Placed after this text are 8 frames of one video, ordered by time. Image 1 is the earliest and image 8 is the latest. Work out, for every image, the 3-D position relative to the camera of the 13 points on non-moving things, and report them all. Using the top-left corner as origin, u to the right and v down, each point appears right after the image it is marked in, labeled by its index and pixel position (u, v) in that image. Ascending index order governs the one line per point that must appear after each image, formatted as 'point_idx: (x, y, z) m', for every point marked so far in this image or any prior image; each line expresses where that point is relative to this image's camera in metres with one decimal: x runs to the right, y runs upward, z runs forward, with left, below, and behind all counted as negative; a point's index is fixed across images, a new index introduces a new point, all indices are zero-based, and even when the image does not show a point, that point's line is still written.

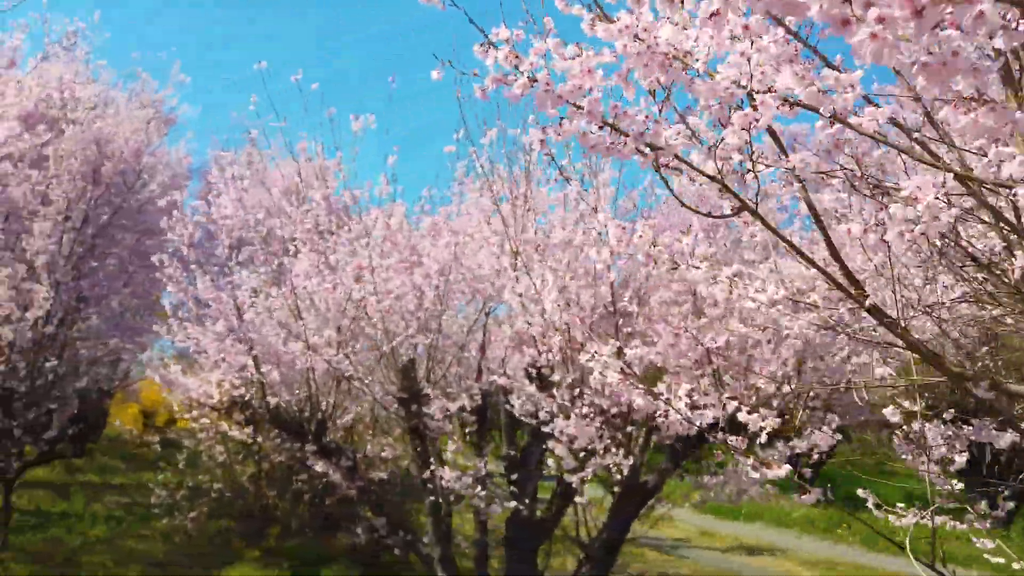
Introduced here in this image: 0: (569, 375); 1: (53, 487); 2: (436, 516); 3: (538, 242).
0: (+0.4, -0.6, +5.1) m
1: (-8.7, -3.8, +15.0) m
2: (-0.6, -1.8, +6.1) m
3: (+0.2, +0.3, +5.8) m
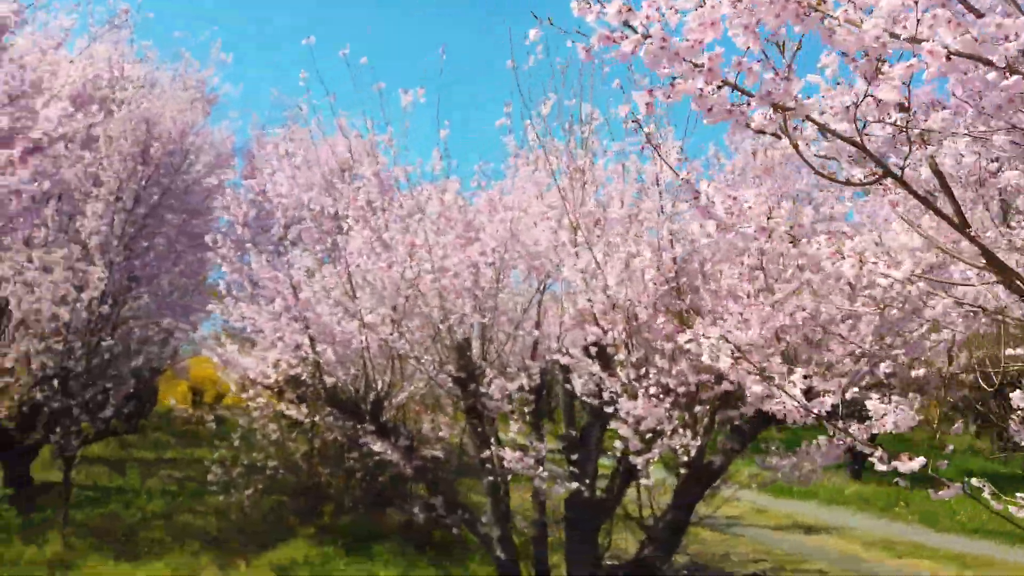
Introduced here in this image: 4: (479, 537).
0: (+0.8, -0.4, +5.0) m
1: (-7.8, -3.4, +15.3) m
2: (-0.1, -1.6, +6.0) m
3: (+0.6, +0.5, +5.6) m
4: (-0.3, -1.9, +6.1) m
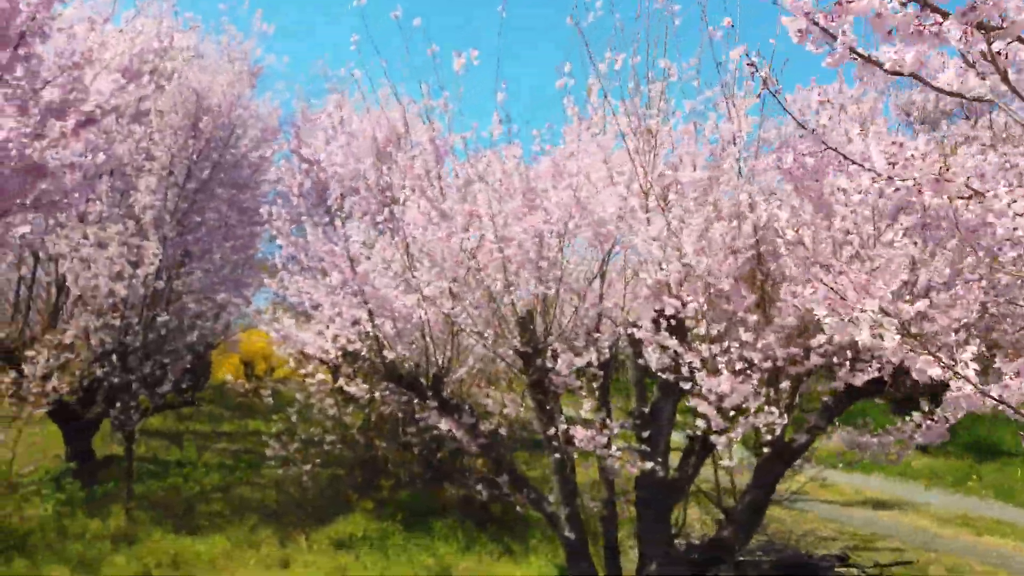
0: (+1.2, -0.2, +4.7) m
1: (-6.8, -2.9, +15.6) m
2: (+0.4, -1.4, +5.8) m
3: (+1.1, +0.7, +5.3) m
4: (+0.3, -1.7, +5.9) m
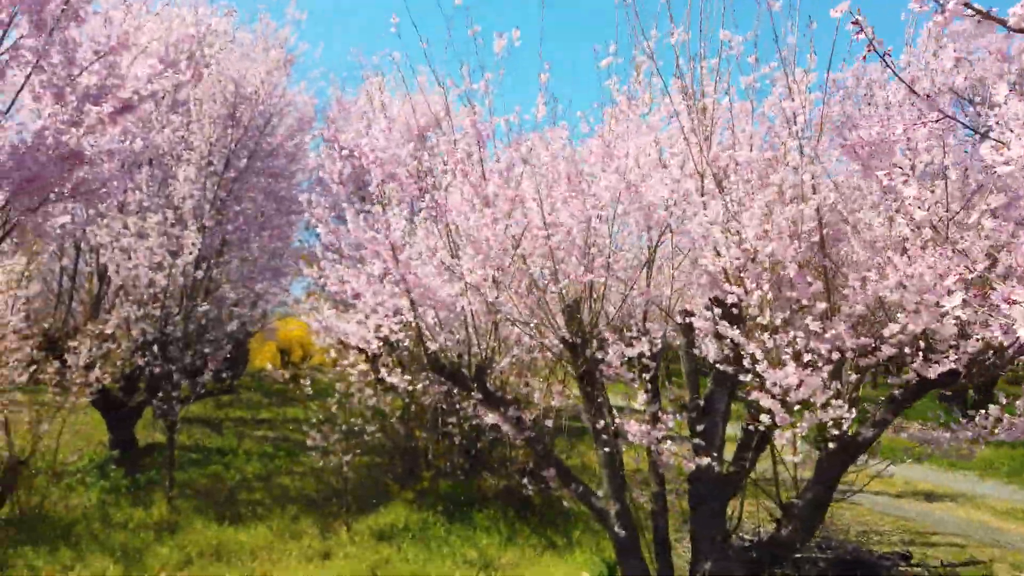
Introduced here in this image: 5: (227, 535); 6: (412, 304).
0: (+1.5, -0.2, +4.4) m
1: (-6.0, -2.7, +15.7) m
2: (+0.7, -1.3, +5.6) m
3: (+1.4, +0.8, +5.0) m
4: (+0.6, -1.6, +5.7) m
5: (-3.0, -2.6, +8.3) m
6: (-0.7, -0.1, +5.8) m
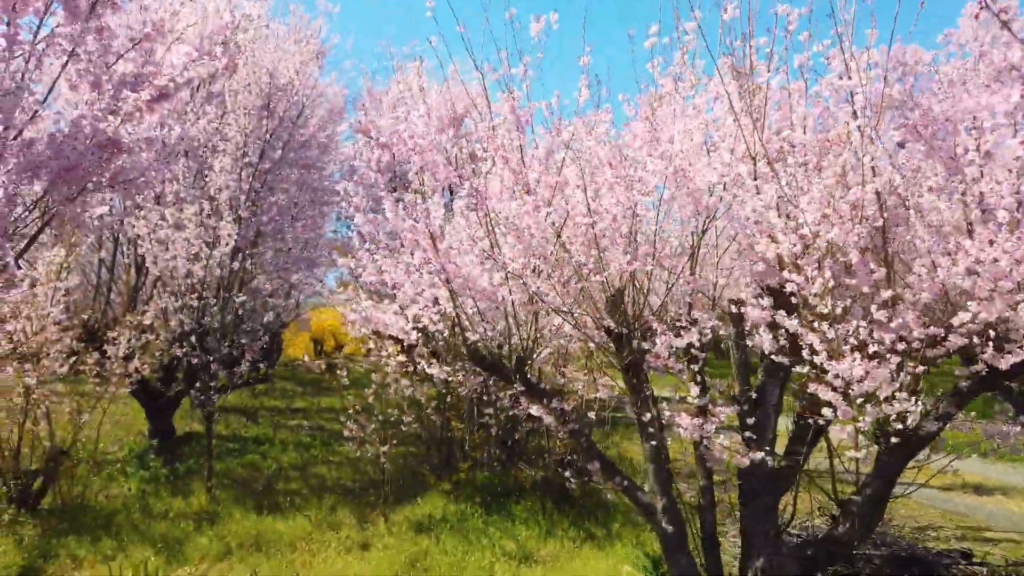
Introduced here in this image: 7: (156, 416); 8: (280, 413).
0: (+1.8, -0.1, +4.2) m
1: (-5.3, -2.5, +15.8) m
2: (+1.0, -1.2, +5.4) m
3: (+1.6, +0.9, +4.8) m
4: (+0.9, -1.5, +5.5) m
5: (-2.6, -2.5, +8.3) m
6: (-0.4, 0.0, +5.6) m
7: (-5.5, -2.0, +12.1) m
8: (-4.8, -2.6, +16.0) m
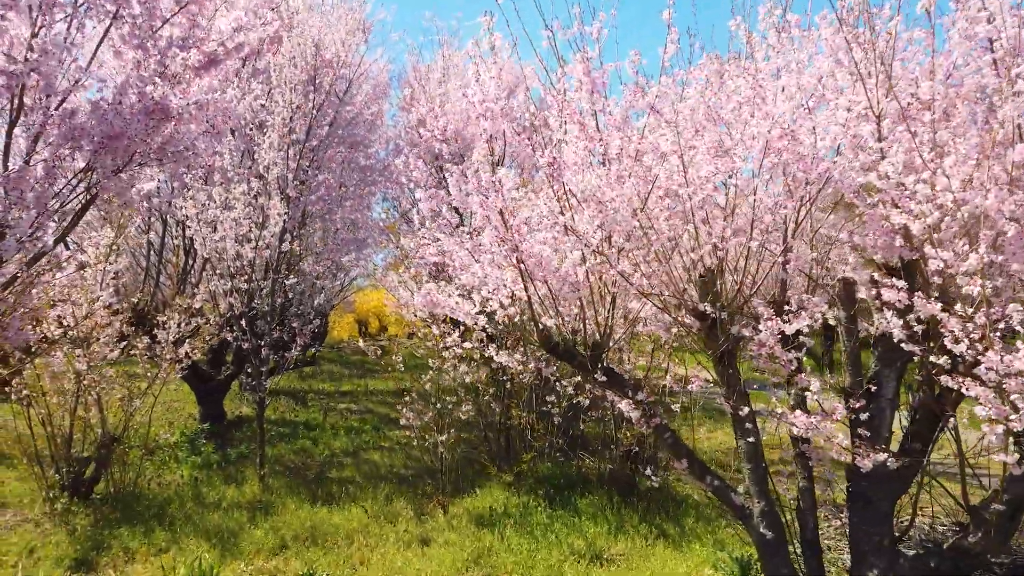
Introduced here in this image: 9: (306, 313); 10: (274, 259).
0: (+2.2, 0.0, +3.6) m
1: (-4.3, -2.2, +15.6) m
2: (+1.5, -1.1, +4.9) m
3: (+2.1, +1.0, +4.2) m
4: (+1.4, -1.4, +5.0) m
5: (-2.0, -2.3, +8.0) m
6: (+0.1, +0.1, +5.1) m
7: (-4.6, -1.7, +11.9) m
8: (-3.7, -2.2, +15.8) m
9: (-3.5, -0.4, +13.2) m
10: (-2.8, +0.3, +9.3) m
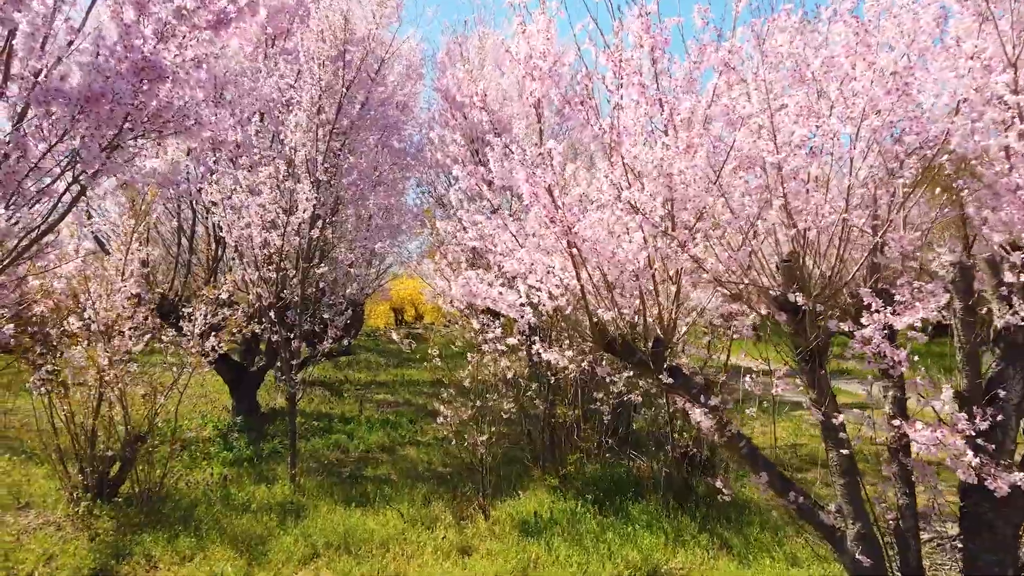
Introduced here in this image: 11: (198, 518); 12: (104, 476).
0: (+2.4, +0.1, +2.9) m
1: (-3.5, -1.9, +15.2) m
2: (+1.8, -1.0, +4.2) m
3: (+2.3, +1.1, +3.4) m
4: (+1.7, -1.3, +4.3) m
5: (-1.5, -2.2, +7.5) m
6: (+0.4, +0.2, +4.5) m
7: (-4.0, -1.6, +11.5) m
8: (-2.9, -2.0, +15.4) m
9: (-2.8, -0.2, +12.7) m
10: (-2.3, +0.5, +8.8) m
11: (-3.1, -2.2, +7.6) m
12: (-4.2, -1.9, +8.1) m
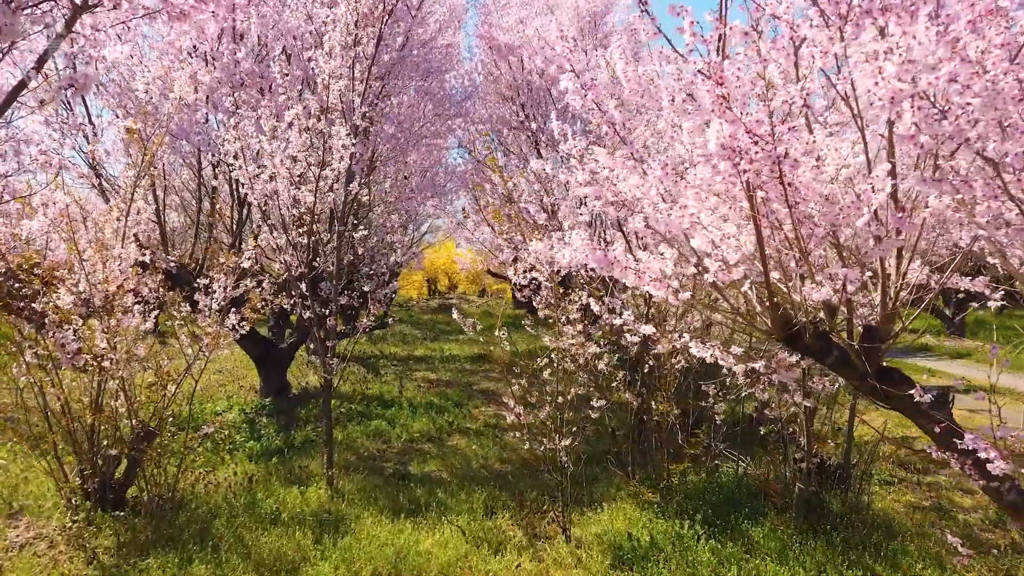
0: (+2.9, +0.1, +1.2) m
1: (-2.5, -1.4, +13.8) m
2: (+2.4, -0.9, +2.6) m
3: (+2.9, +1.2, +1.8) m
4: (+2.3, -1.2, +2.8) m
5: (-0.8, -2.0, +6.1) m
6: (+0.9, +0.3, +2.9) m
7: (-3.2, -1.1, +10.2) m
8: (-1.9, -1.4, +14.0) m
9: (-1.9, +0.2, +11.2) m
10: (-1.6, +0.8, +7.3) m
11: (-2.4, -2.0, +6.3) m
12: (-3.5, -1.6, +6.8) m
